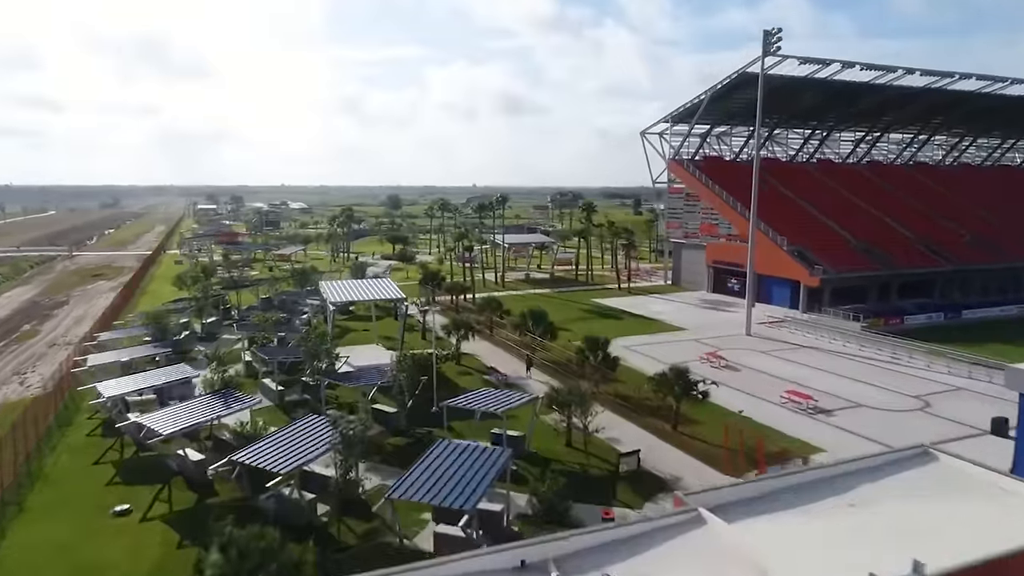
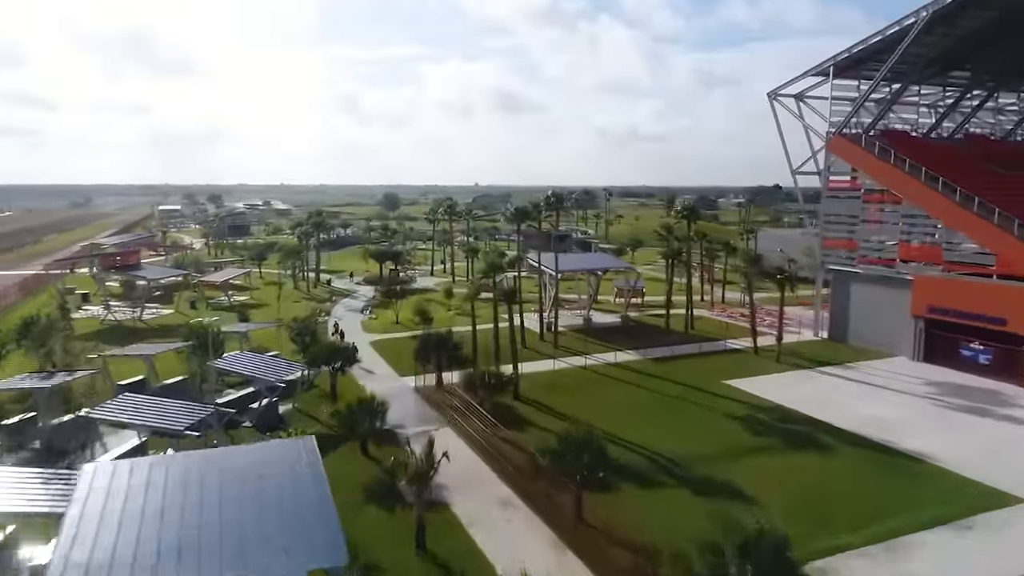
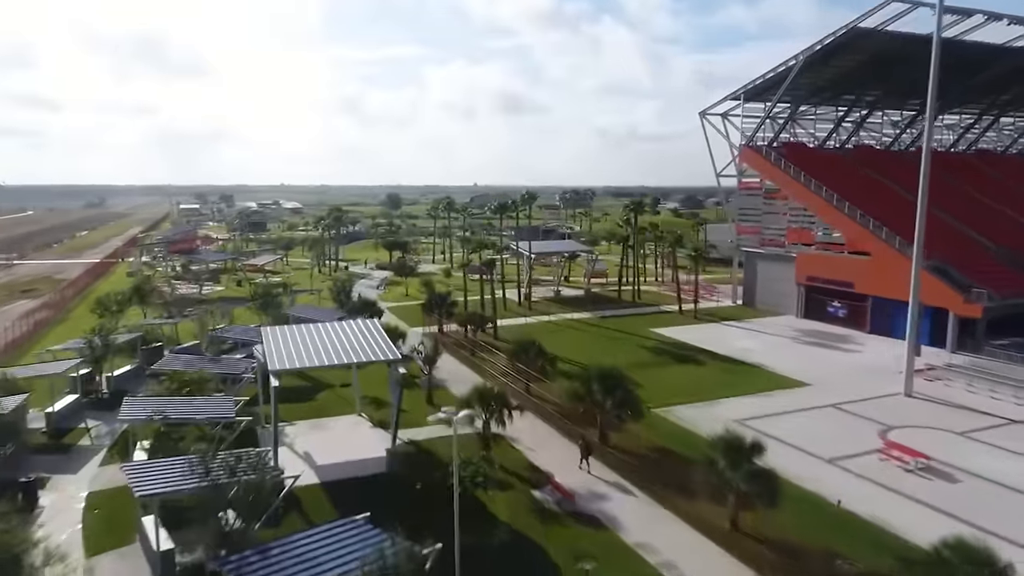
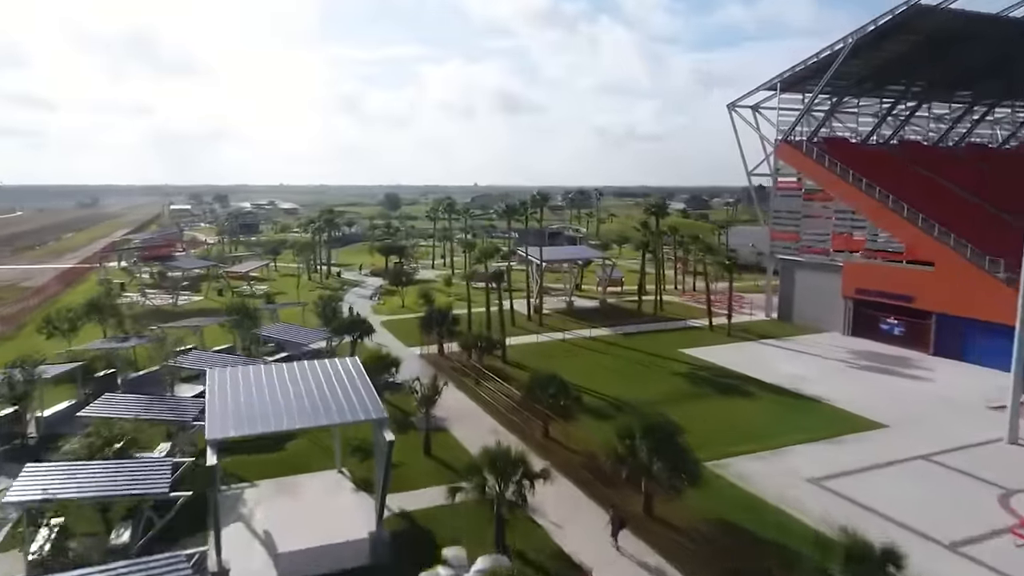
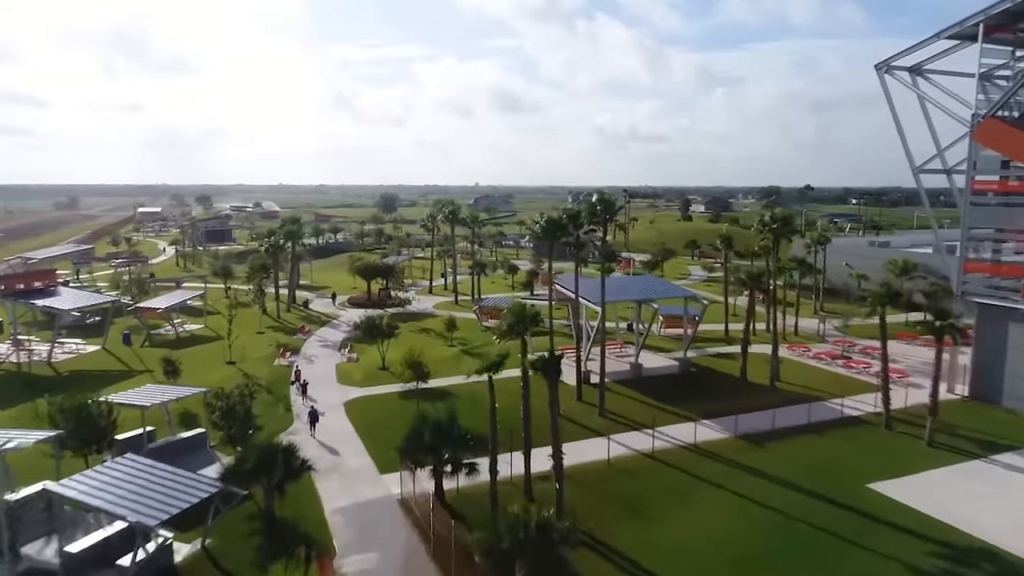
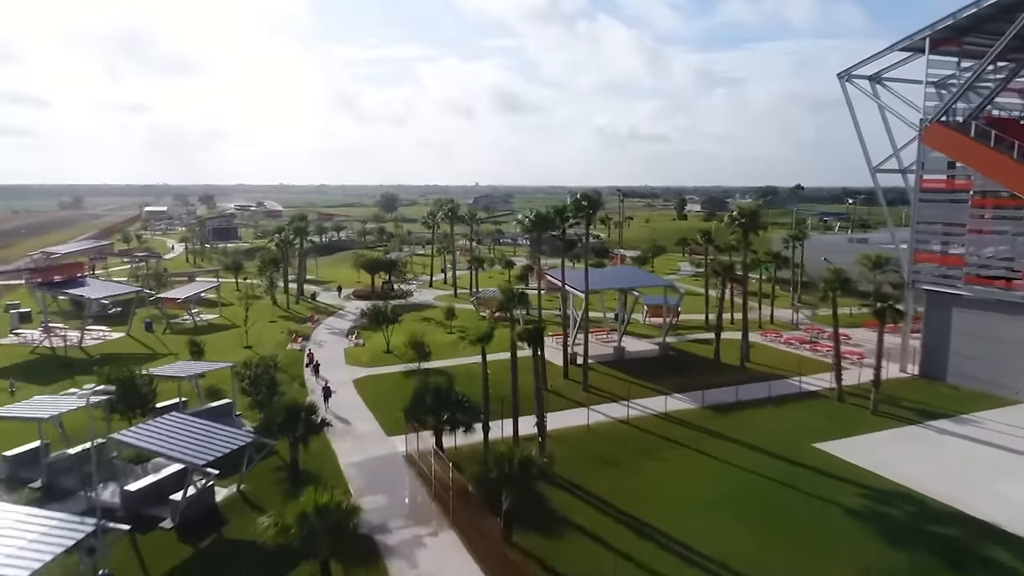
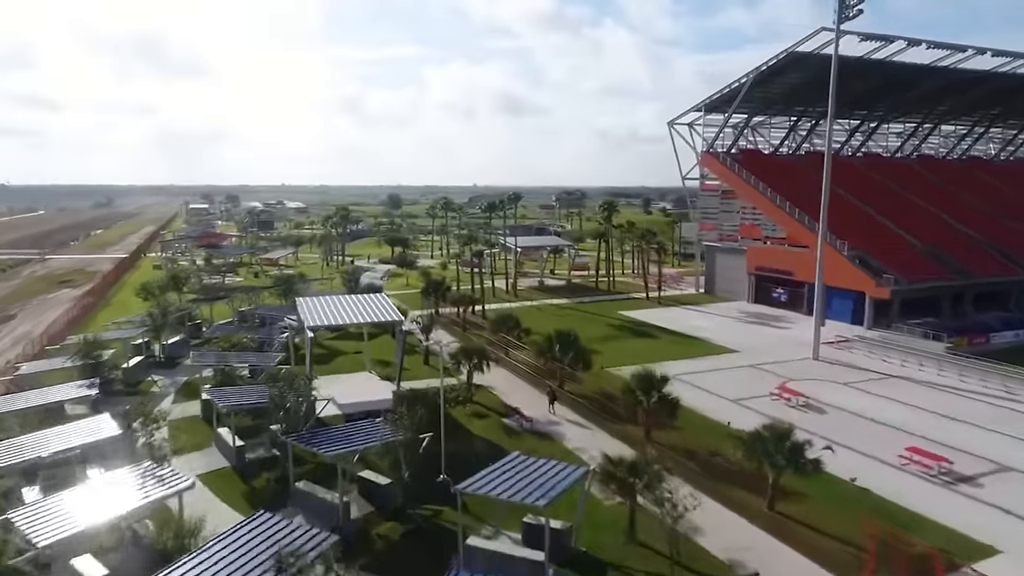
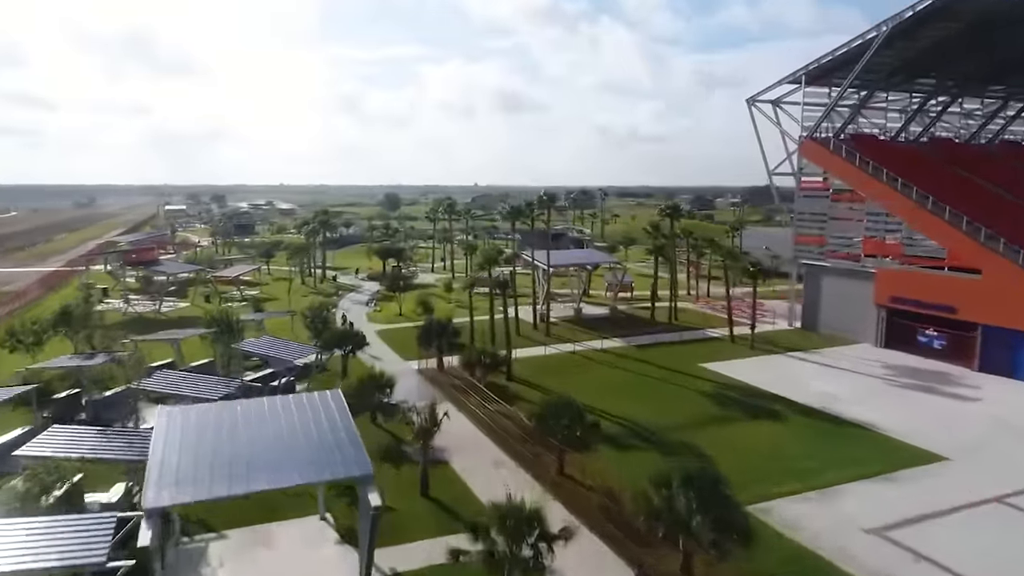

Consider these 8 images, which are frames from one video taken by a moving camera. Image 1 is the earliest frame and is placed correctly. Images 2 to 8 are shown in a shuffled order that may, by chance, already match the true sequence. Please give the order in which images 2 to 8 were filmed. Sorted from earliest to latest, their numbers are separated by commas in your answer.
7, 3, 4, 8, 2, 6, 5
